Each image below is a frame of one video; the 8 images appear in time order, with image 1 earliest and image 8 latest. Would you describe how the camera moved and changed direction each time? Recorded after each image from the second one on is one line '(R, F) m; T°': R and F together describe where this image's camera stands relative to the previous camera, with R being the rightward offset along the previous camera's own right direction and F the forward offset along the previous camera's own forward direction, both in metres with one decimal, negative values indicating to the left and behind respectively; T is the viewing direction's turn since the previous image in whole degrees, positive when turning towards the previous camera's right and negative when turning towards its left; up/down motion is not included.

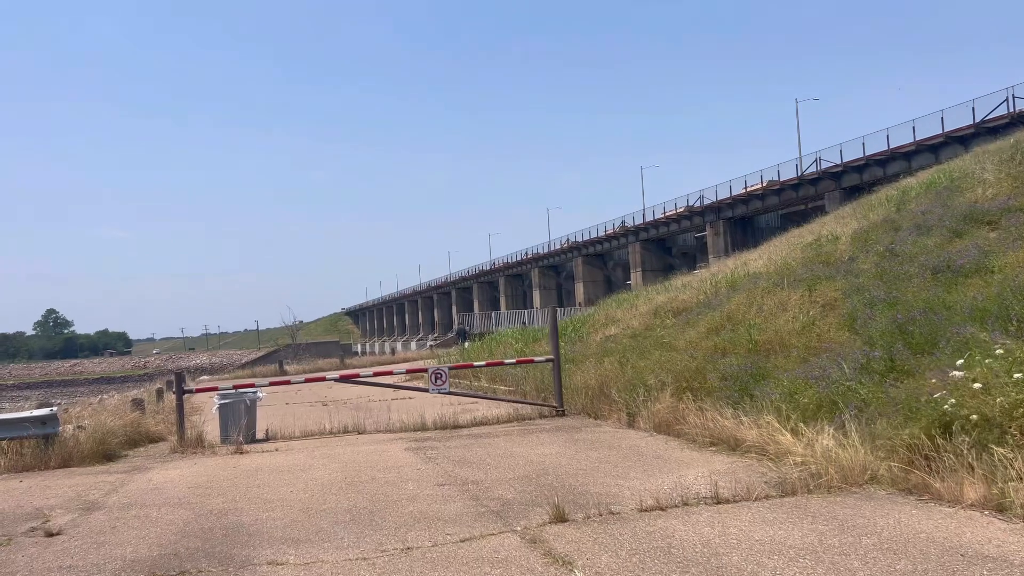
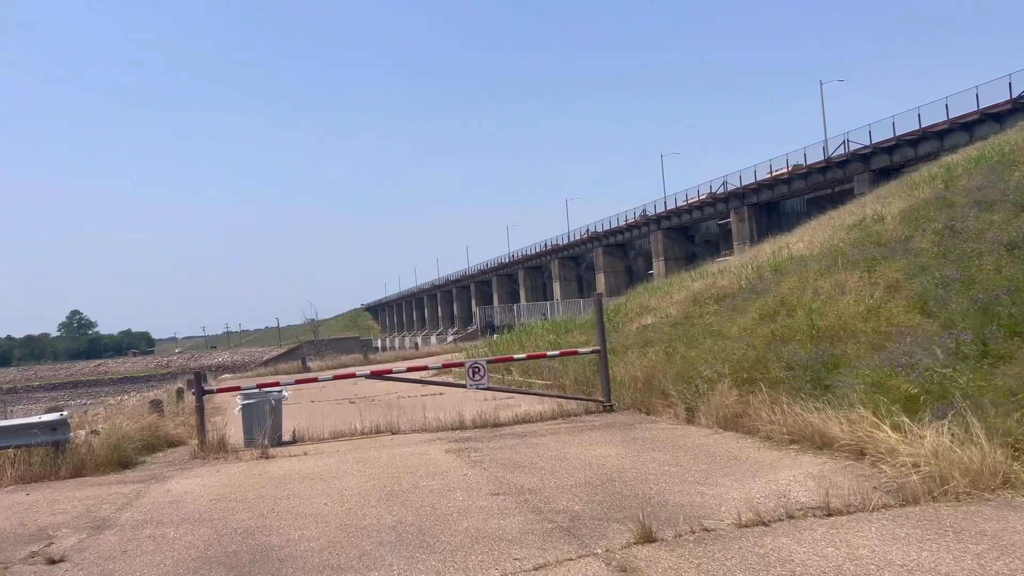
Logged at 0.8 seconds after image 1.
(-0.4, +1.0) m; -1°
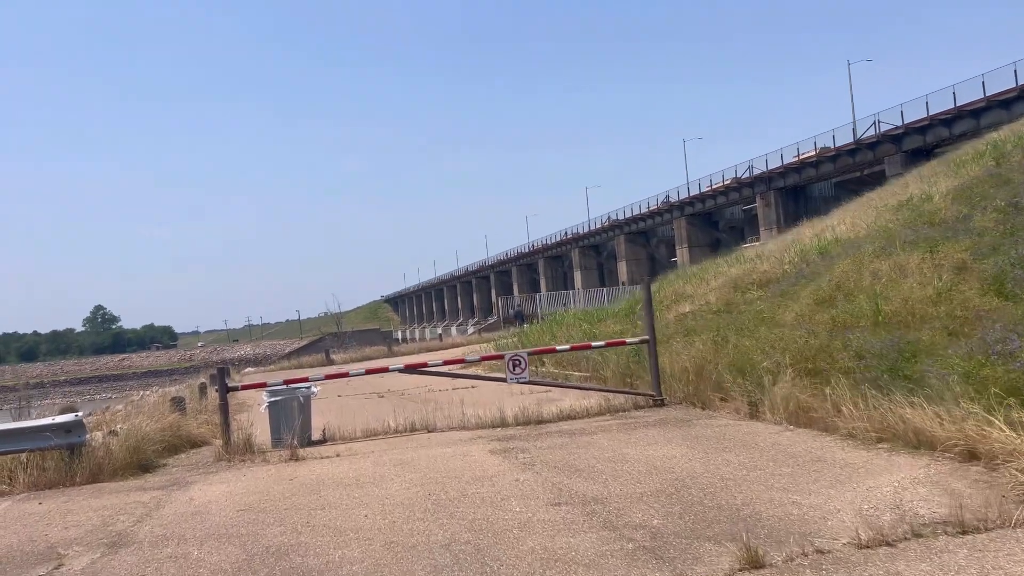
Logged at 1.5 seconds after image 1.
(-0.3, +0.8) m; -1°
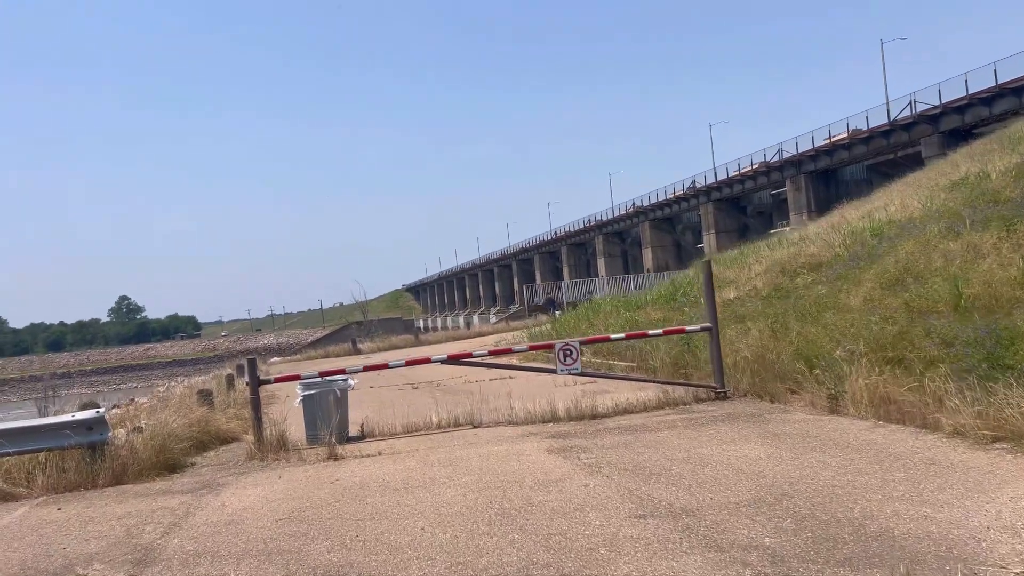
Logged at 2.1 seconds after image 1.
(-0.4, +0.8) m; -1°
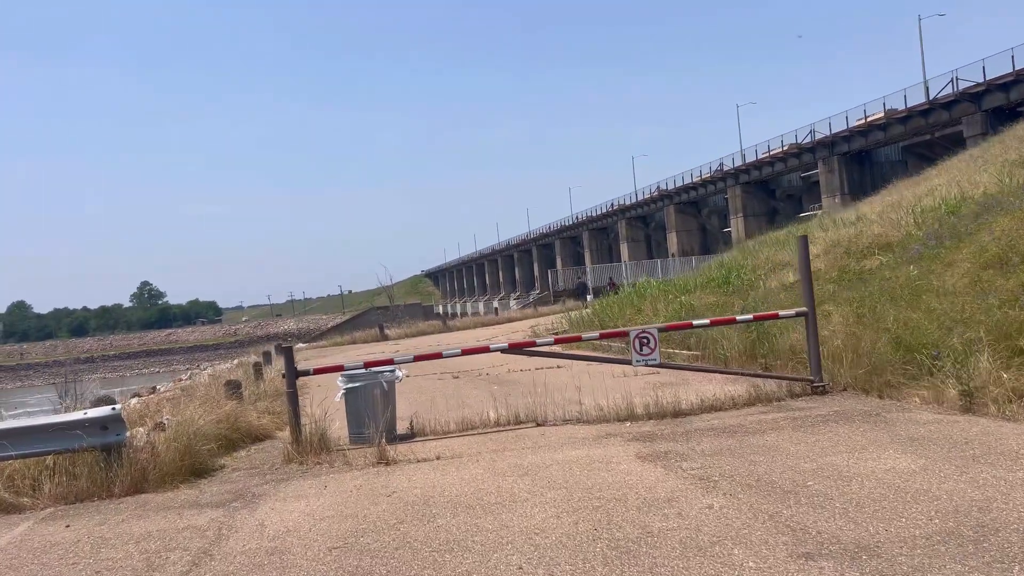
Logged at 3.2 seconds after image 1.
(-0.6, +1.2) m; -1°
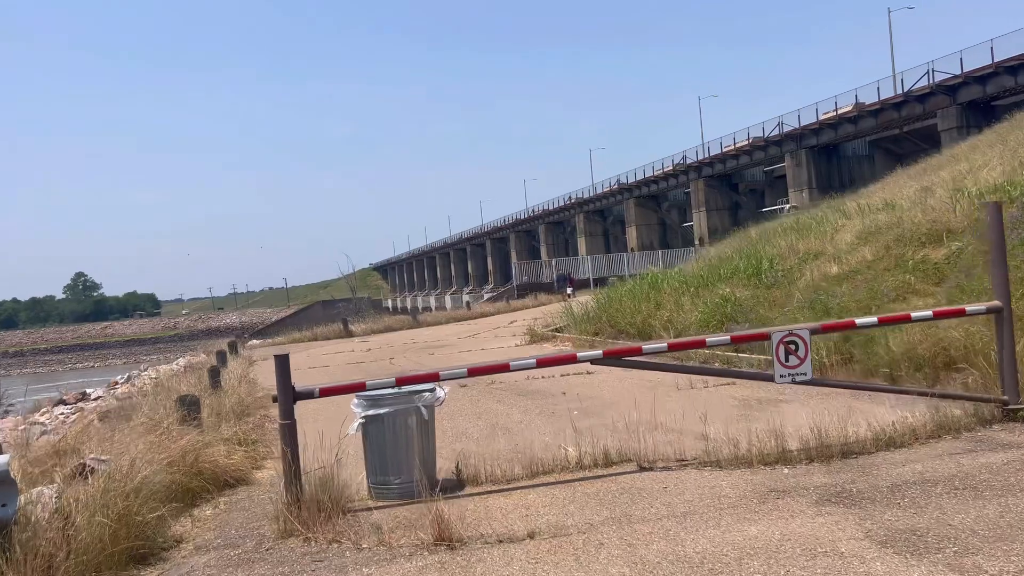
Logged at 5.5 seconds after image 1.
(-1.1, +2.7) m; +4°
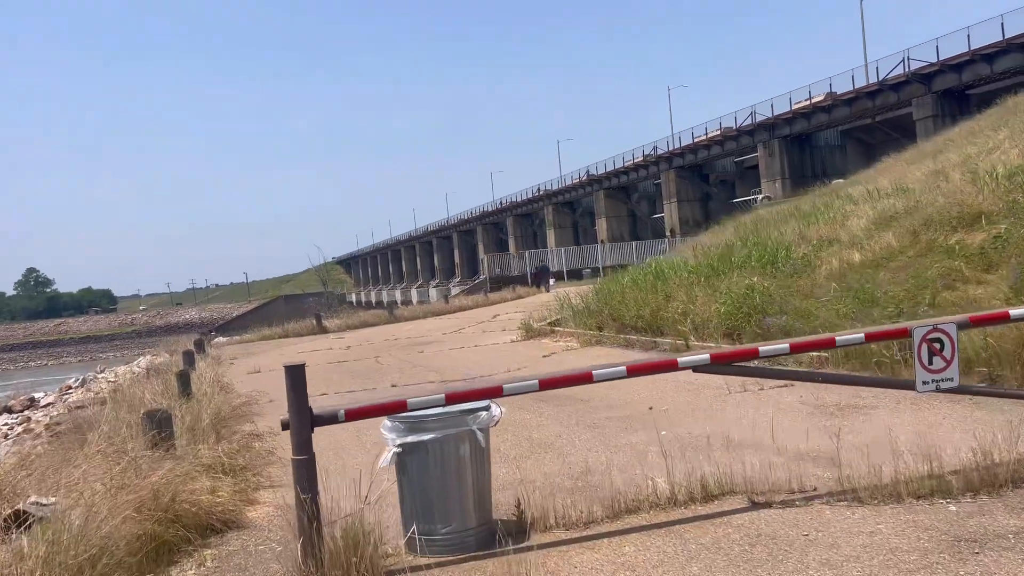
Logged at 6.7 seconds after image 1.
(-0.6, +1.4) m; +3°
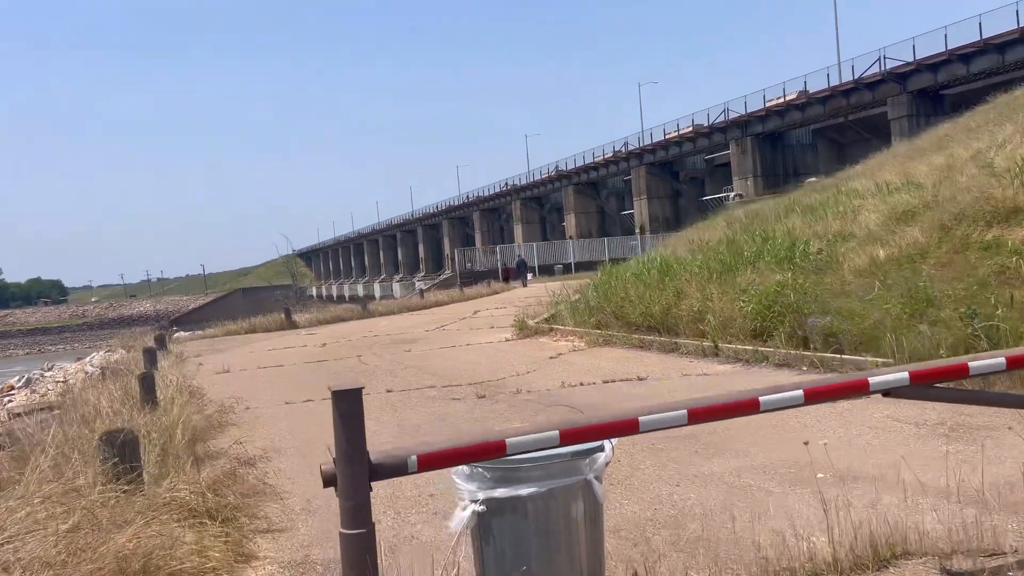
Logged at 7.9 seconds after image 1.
(-0.6, +1.3) m; +3°
